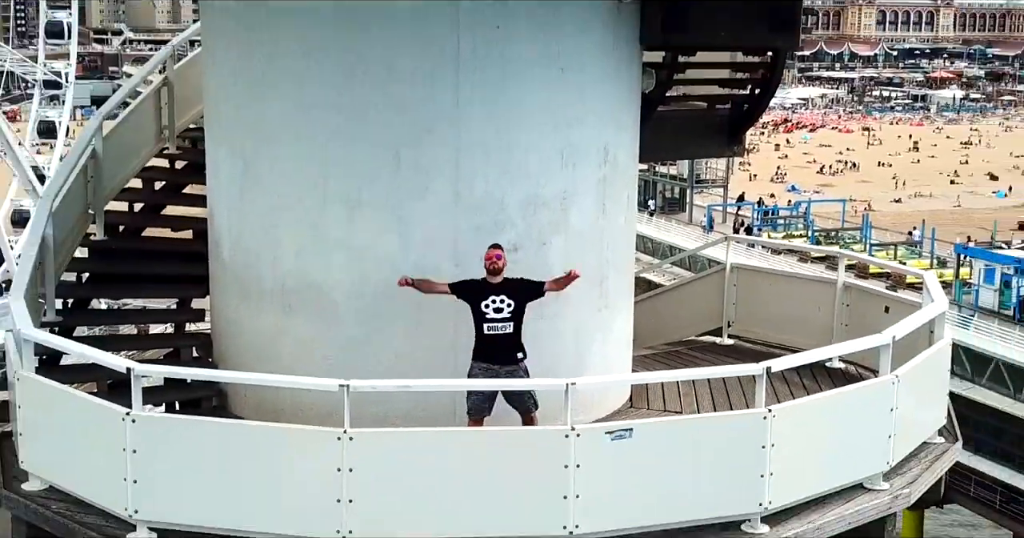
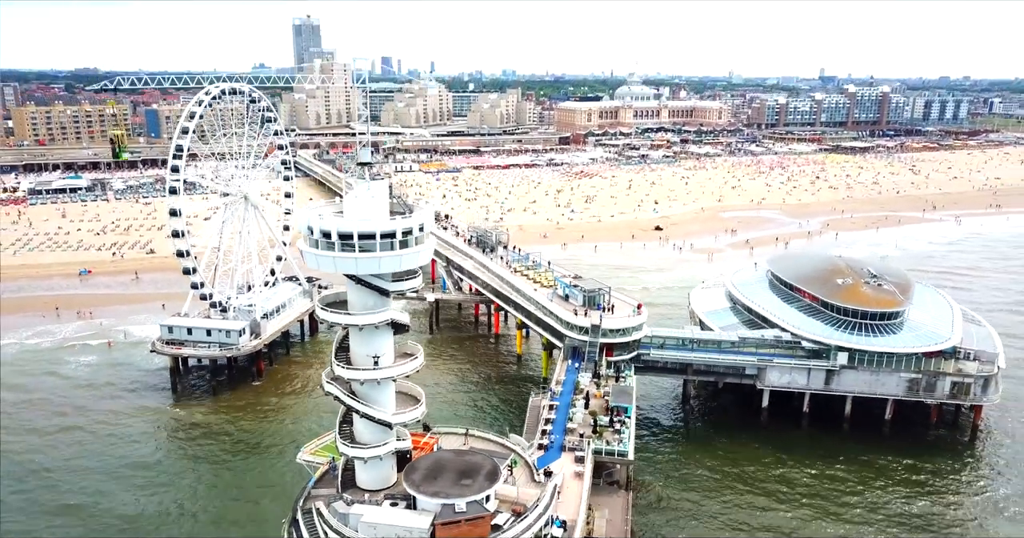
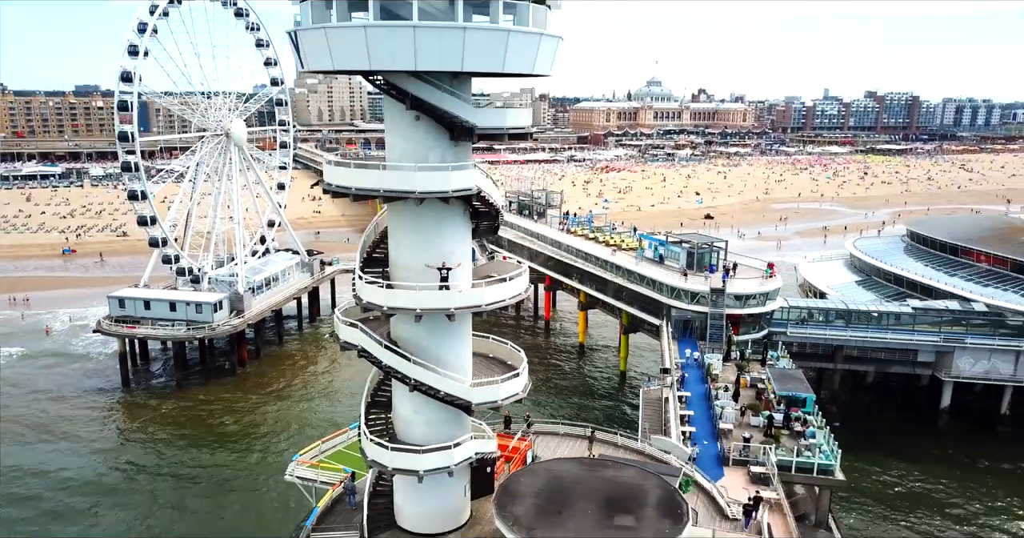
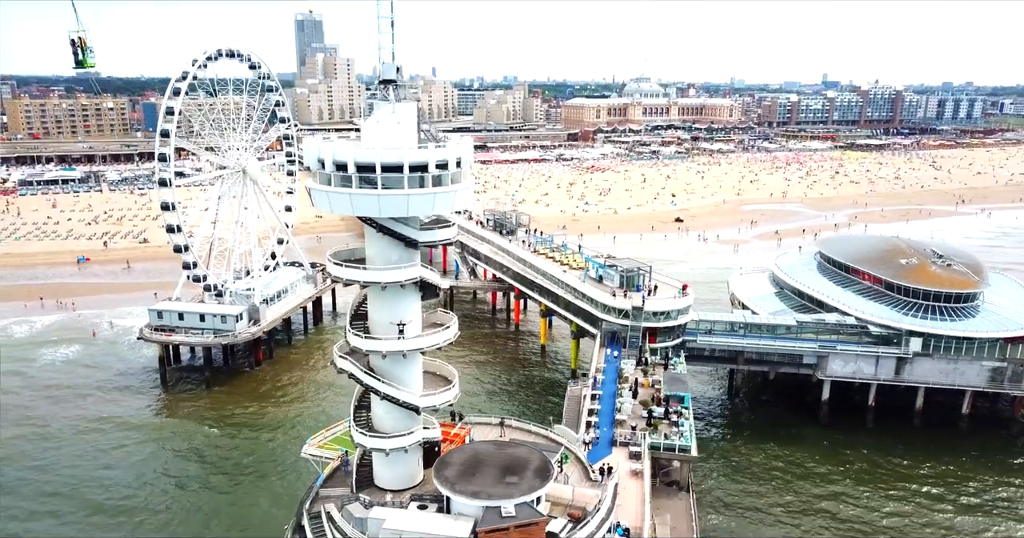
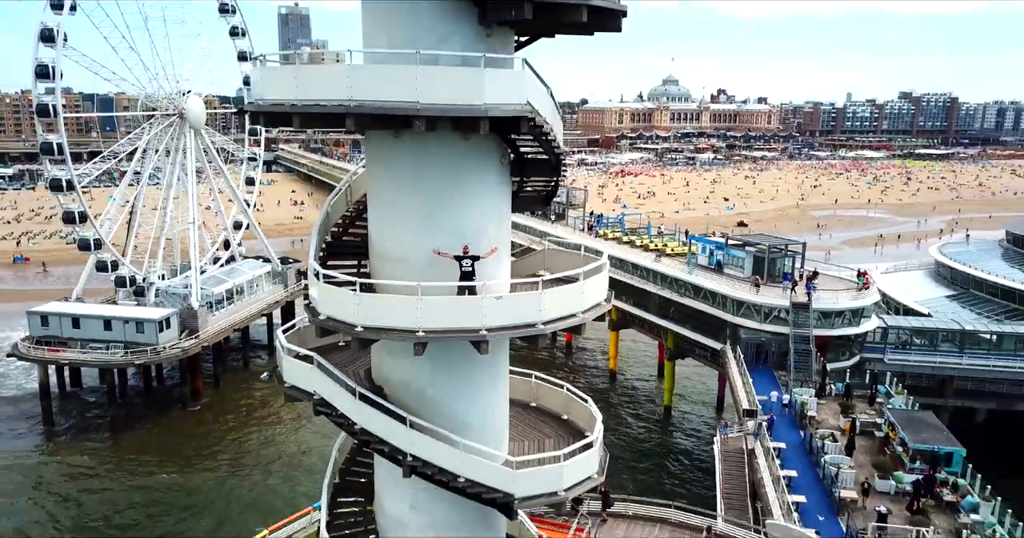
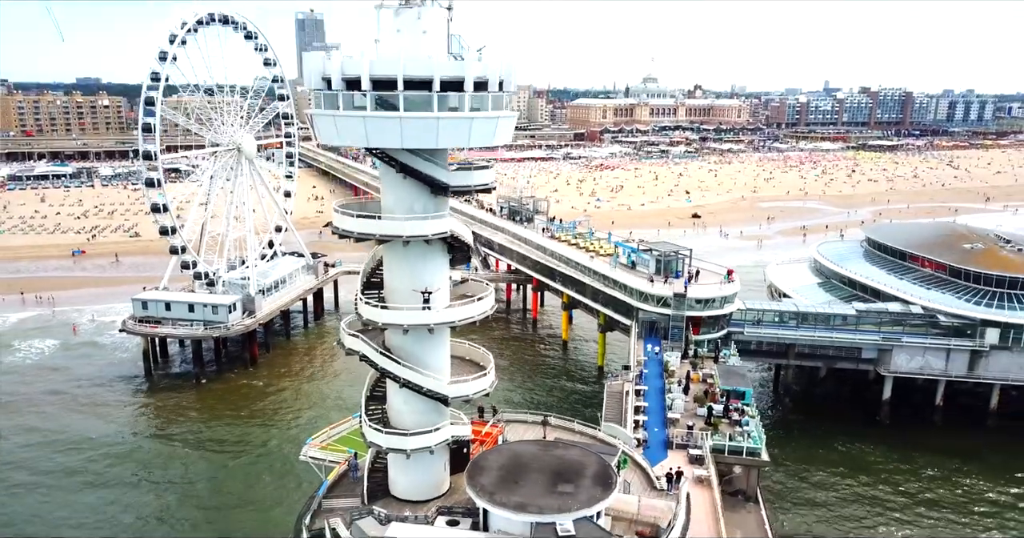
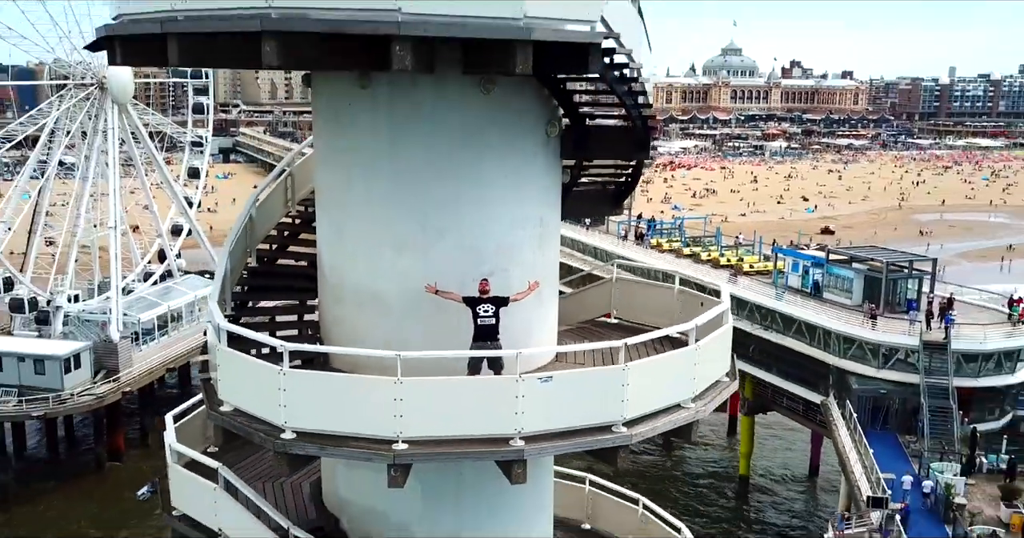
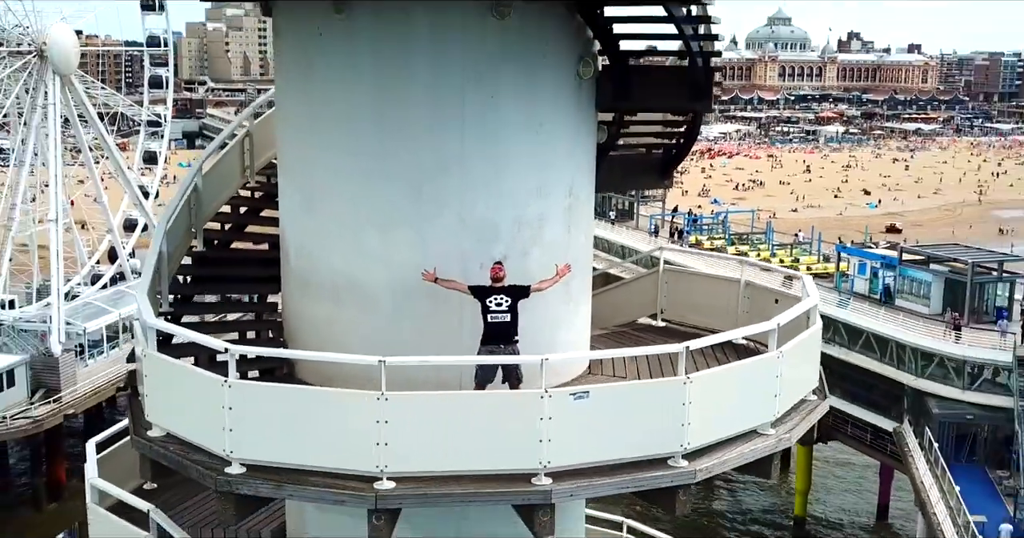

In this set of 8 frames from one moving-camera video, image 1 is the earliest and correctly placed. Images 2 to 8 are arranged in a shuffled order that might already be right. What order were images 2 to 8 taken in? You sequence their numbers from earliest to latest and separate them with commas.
8, 7, 5, 3, 6, 4, 2
